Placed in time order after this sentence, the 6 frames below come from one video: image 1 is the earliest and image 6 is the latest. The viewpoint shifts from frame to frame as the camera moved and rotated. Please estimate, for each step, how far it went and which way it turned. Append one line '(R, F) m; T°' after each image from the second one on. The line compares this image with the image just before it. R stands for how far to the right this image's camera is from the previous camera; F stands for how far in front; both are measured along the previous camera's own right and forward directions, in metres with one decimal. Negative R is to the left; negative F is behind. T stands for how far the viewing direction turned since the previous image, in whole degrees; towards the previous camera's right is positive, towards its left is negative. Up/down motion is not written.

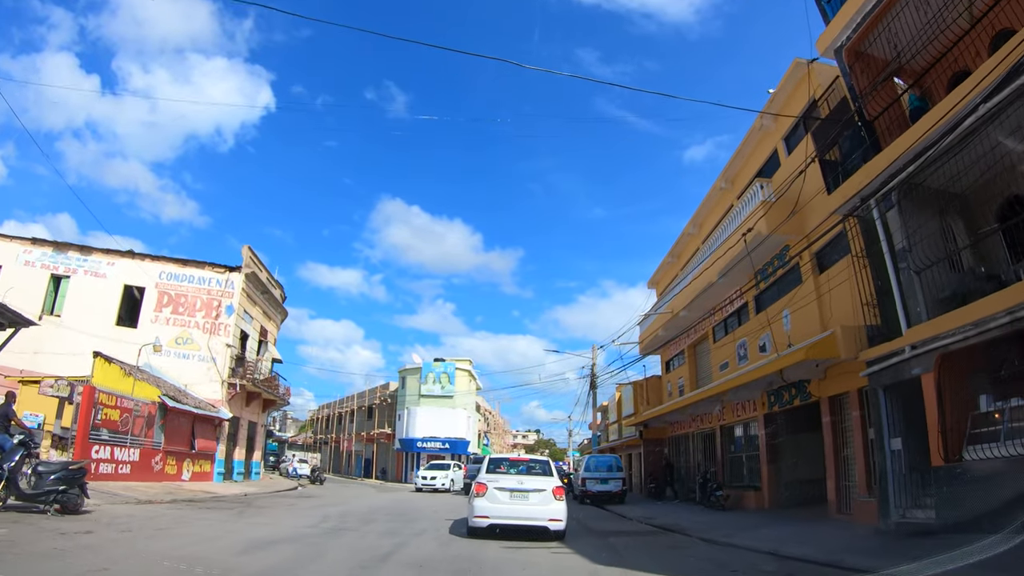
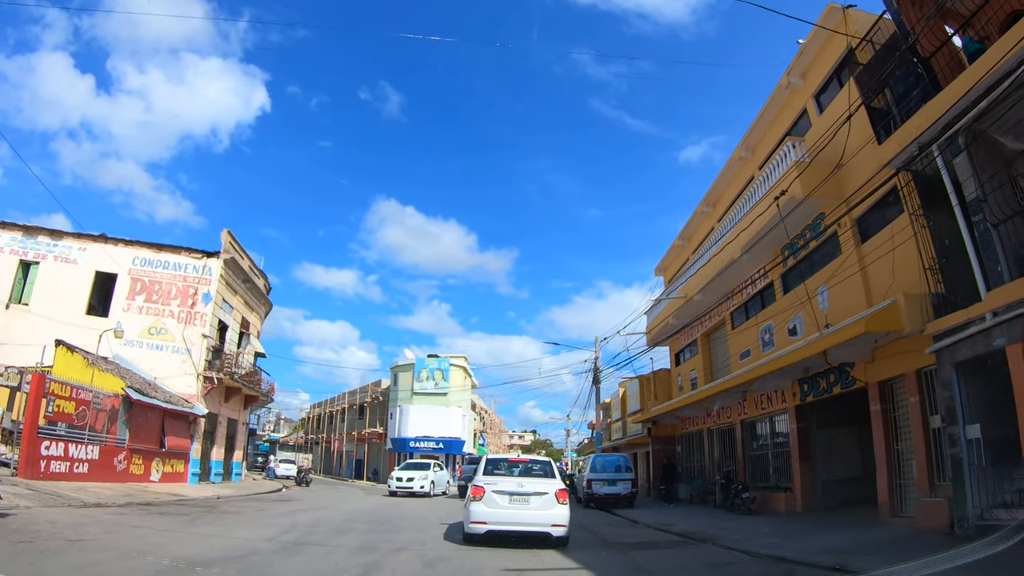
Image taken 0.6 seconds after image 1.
(-0.1, +2.0) m; 0°
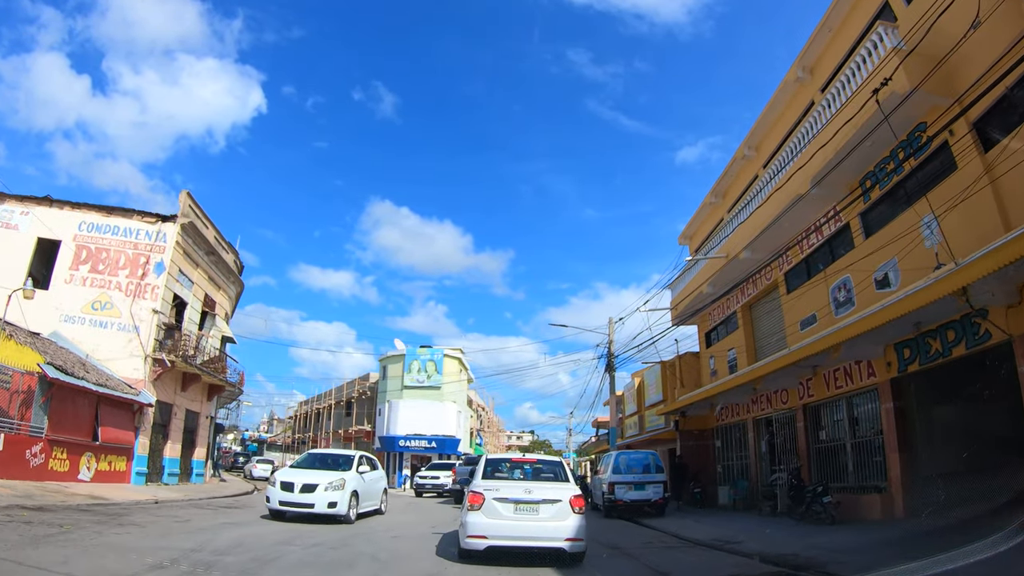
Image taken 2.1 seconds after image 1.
(-0.3, +3.8) m; 0°
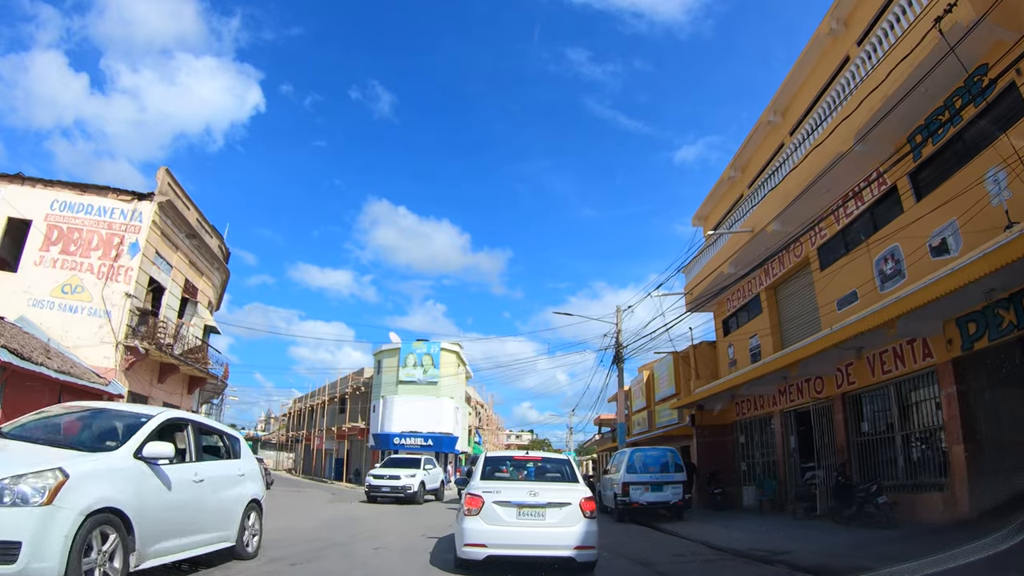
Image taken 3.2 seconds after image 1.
(-0.1, +1.7) m; 0°
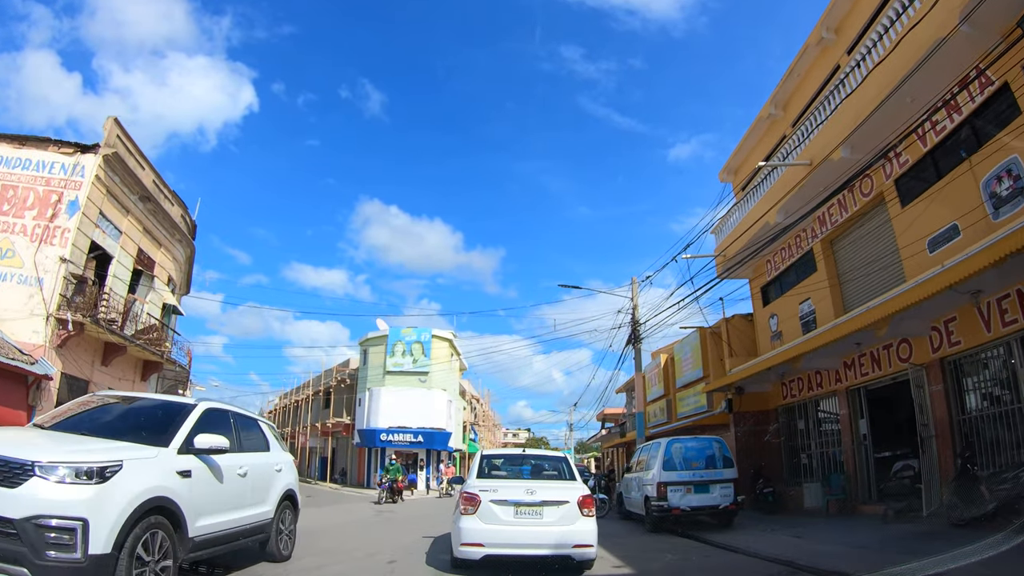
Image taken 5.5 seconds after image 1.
(-0.2, +3.1) m; +1°
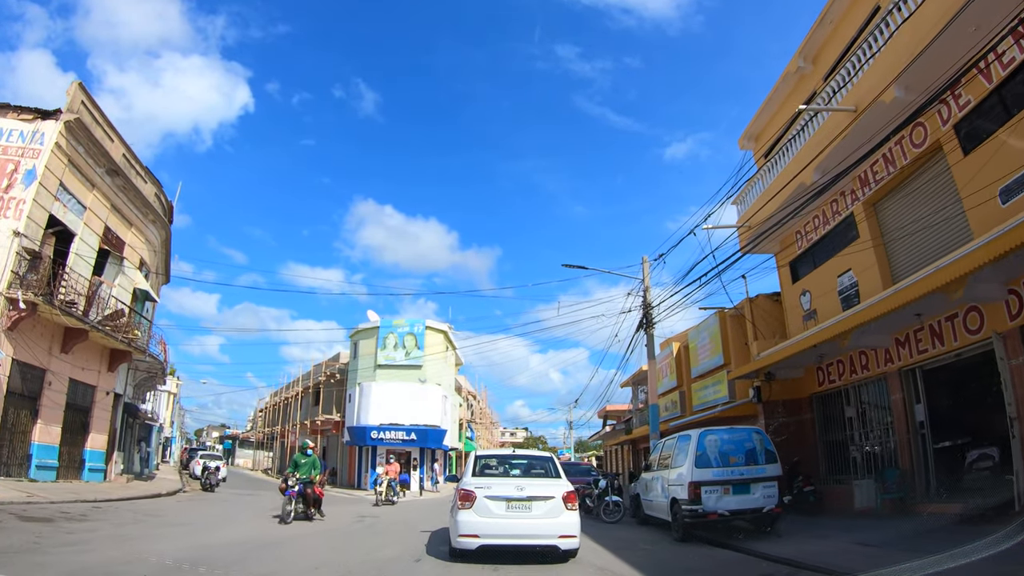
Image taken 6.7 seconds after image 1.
(-0.1, +1.7) m; 0°
